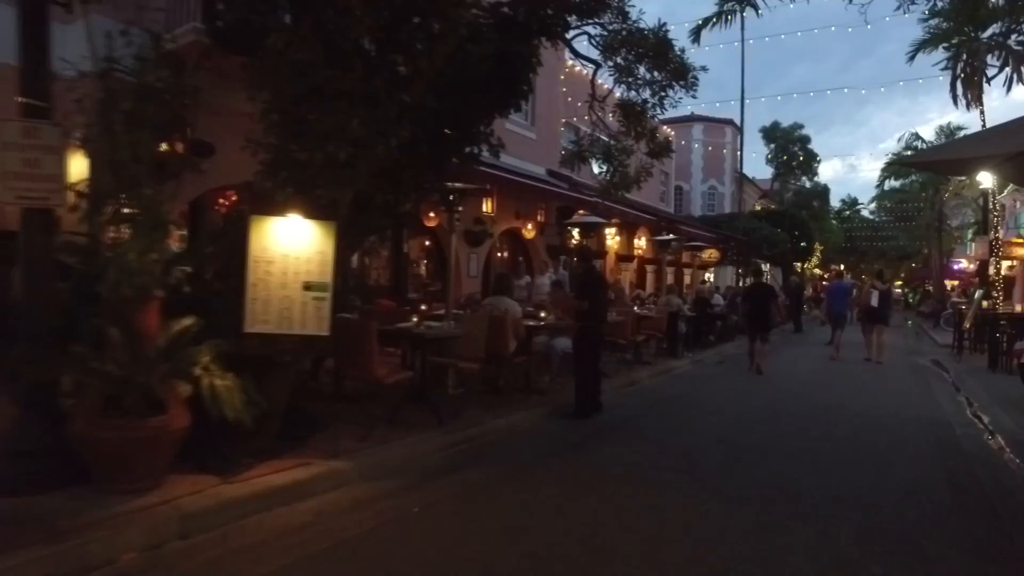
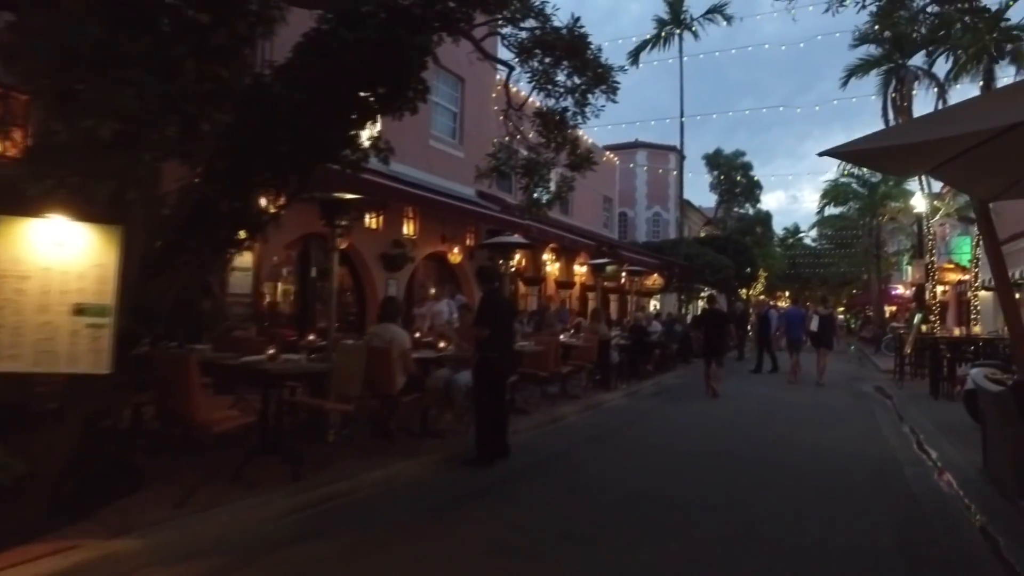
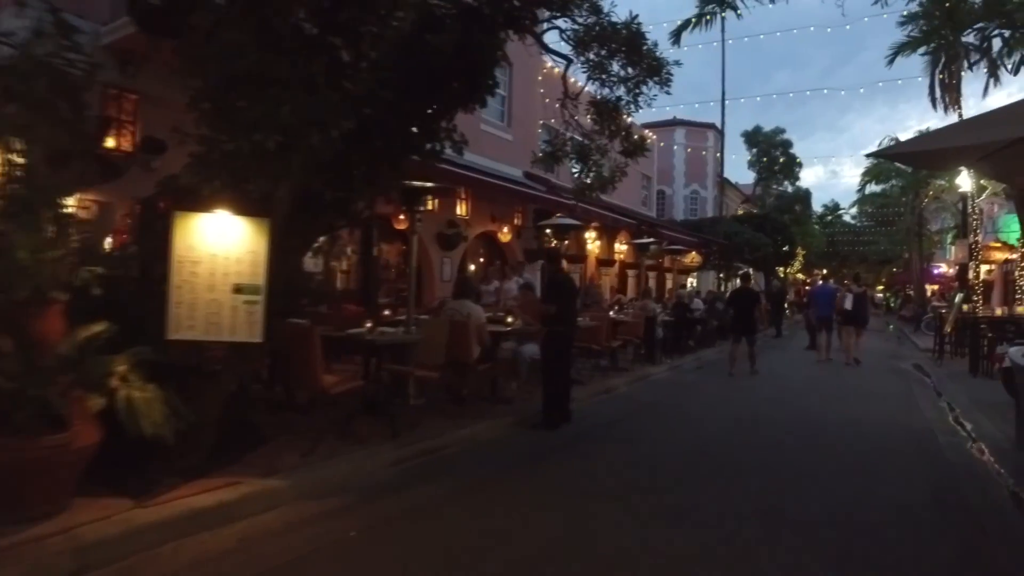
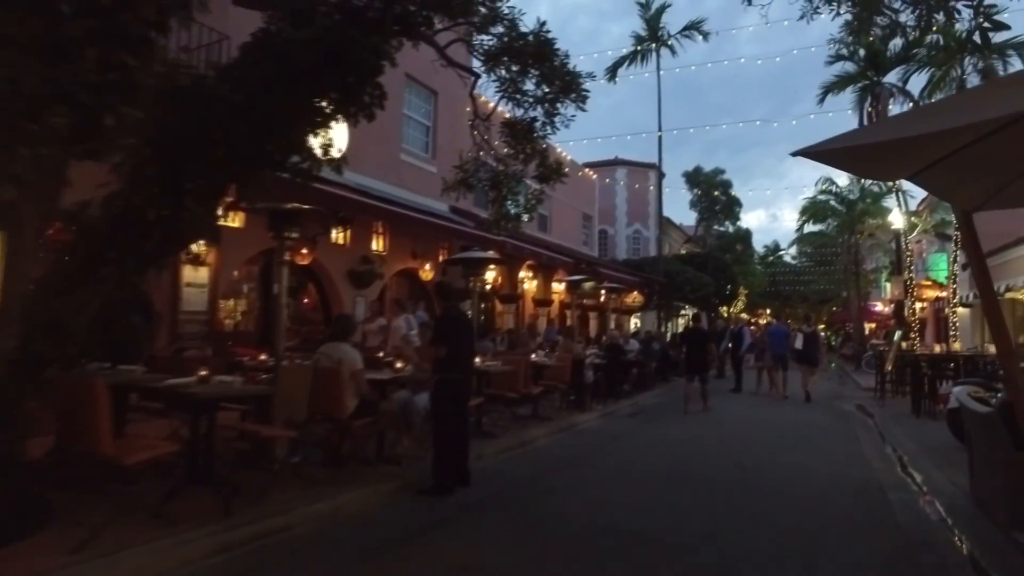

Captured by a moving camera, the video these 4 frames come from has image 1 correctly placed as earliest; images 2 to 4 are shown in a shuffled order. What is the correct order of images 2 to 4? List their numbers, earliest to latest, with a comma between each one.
3, 2, 4
